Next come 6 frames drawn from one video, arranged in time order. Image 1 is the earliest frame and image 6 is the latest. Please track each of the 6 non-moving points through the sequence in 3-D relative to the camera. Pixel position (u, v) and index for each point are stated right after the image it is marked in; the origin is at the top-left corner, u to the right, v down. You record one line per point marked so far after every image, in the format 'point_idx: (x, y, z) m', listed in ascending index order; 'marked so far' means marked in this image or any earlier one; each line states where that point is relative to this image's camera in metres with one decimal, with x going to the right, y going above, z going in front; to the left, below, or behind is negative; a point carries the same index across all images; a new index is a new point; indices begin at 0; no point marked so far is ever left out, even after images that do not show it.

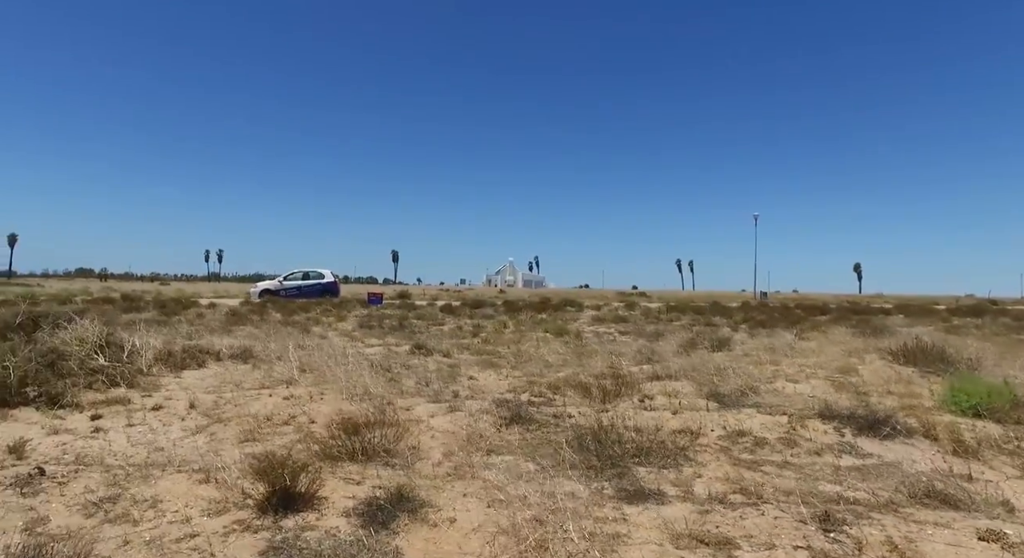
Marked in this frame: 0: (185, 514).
0: (-2.5, -1.8, +4.8) m
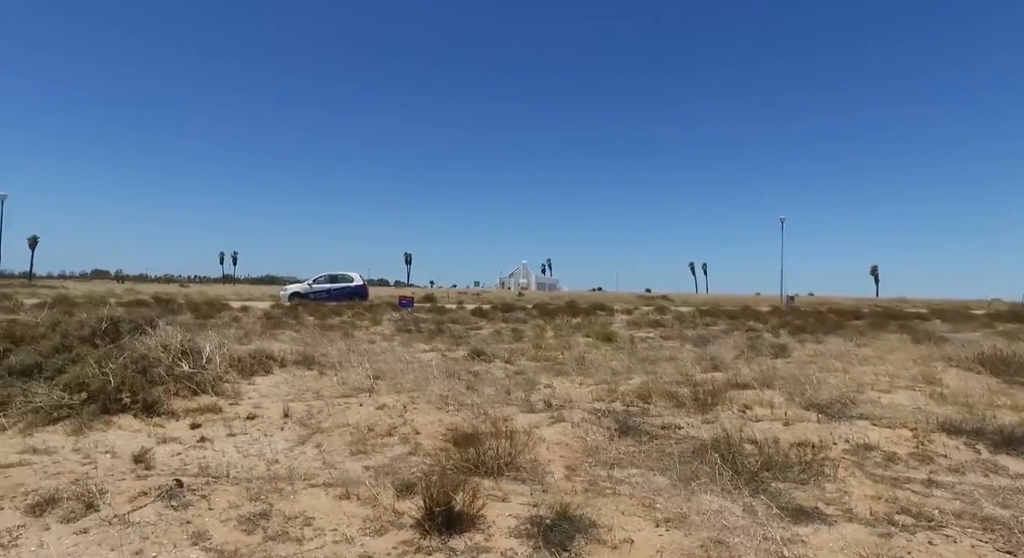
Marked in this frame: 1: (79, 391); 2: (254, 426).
0: (-1.2, -1.9, +4.7) m
1: (-5.8, -1.5, +8.5) m
2: (-3.3, -1.9, +8.1) m
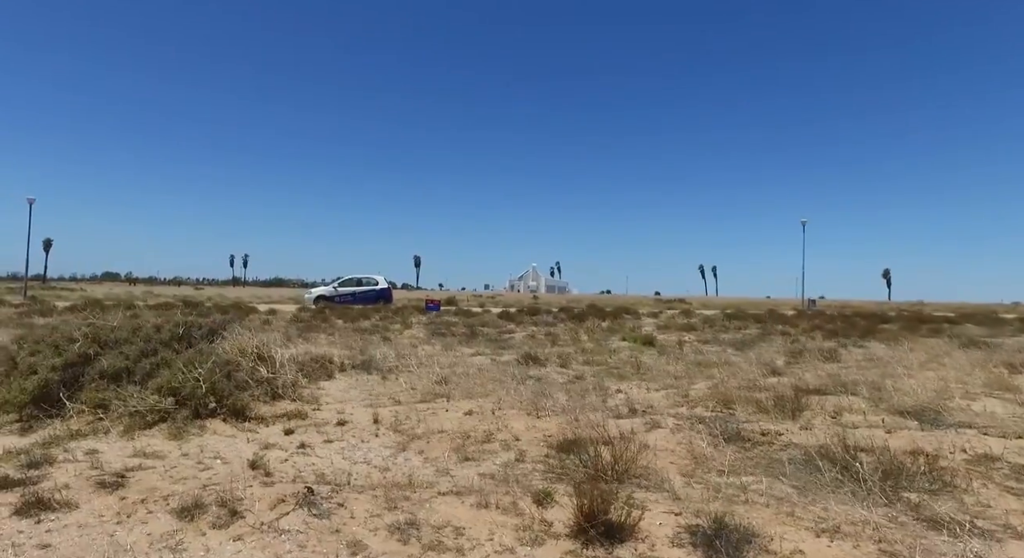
0: (-0.1, -1.9, +4.6) m
1: (-4.6, -1.6, +8.5) m
2: (-2.1, -2.0, +8.1) m
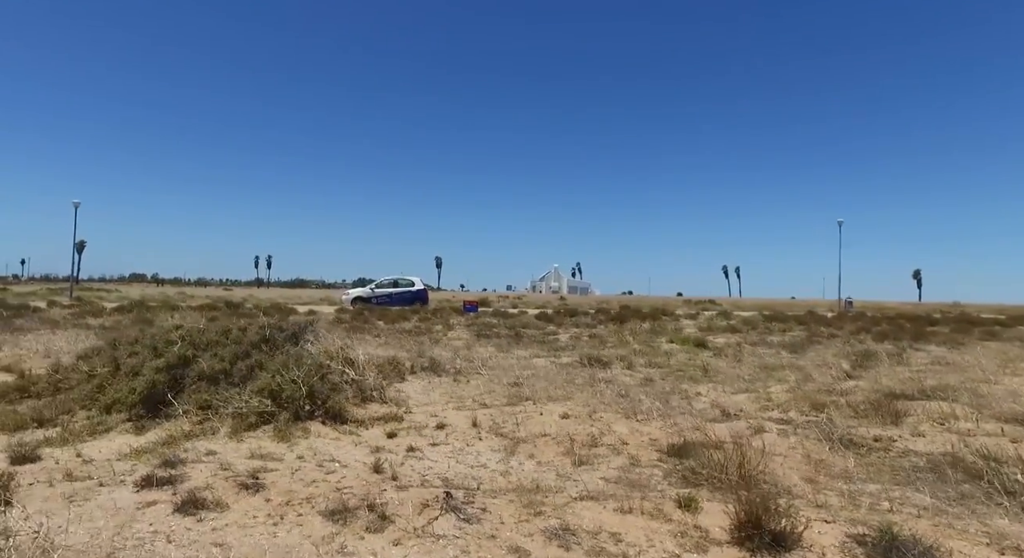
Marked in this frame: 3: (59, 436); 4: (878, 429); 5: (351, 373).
0: (+1.1, -2.0, +4.6) m
1: (-3.3, -1.6, +8.6) m
2: (-0.8, -2.0, +8.1) m
3: (-5.5, -1.9, +7.6) m
4: (+4.6, -1.9, +8.0) m
5: (-2.5, -1.5, +9.9) m
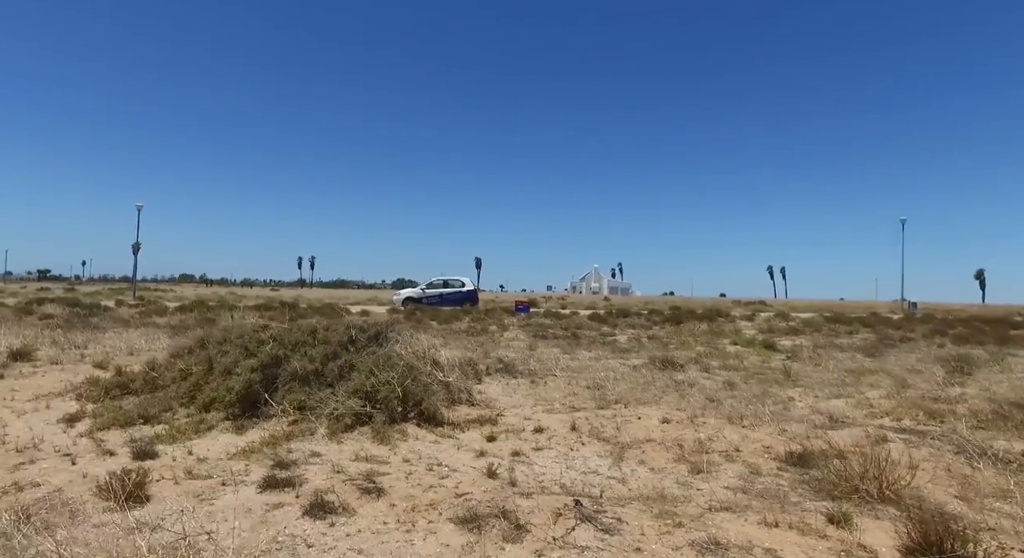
0: (+2.2, -2.0, +4.3) m
1: (-2.0, -1.6, +8.5) m
2: (+0.5, -2.0, +7.9) m
3: (-4.2, -1.9, +7.6) m
4: (+5.9, -1.9, +7.4) m
5: (-1.1, -1.5, +9.7) m
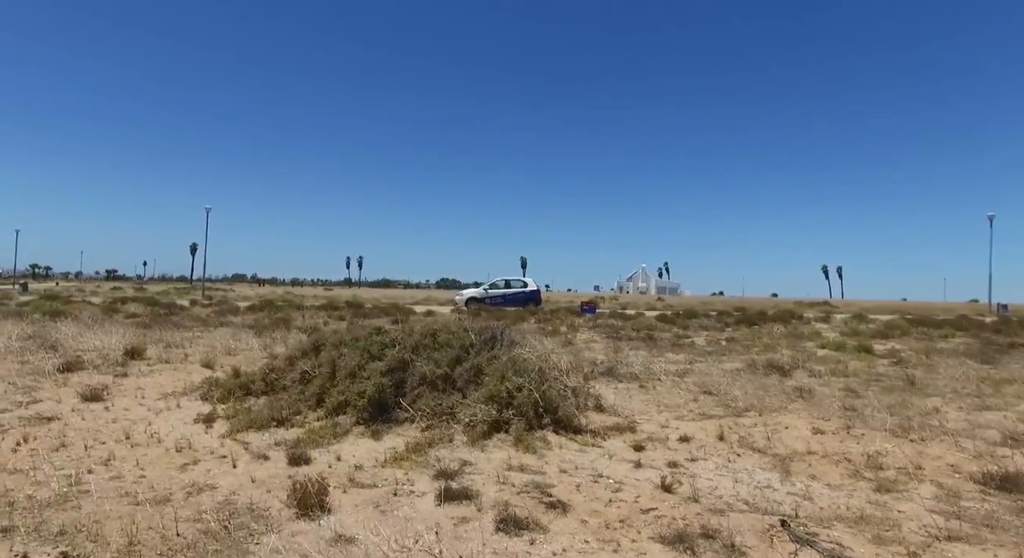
0: (+3.7, -2.0, +3.8) m
1: (-0.2, -1.7, +8.3) m
2: (+2.2, -2.0, +7.5) m
3: (-2.5, -1.9, +7.6) m
4: (+7.6, -2.0, +6.7) m
5: (+0.8, -1.5, +9.5) m
